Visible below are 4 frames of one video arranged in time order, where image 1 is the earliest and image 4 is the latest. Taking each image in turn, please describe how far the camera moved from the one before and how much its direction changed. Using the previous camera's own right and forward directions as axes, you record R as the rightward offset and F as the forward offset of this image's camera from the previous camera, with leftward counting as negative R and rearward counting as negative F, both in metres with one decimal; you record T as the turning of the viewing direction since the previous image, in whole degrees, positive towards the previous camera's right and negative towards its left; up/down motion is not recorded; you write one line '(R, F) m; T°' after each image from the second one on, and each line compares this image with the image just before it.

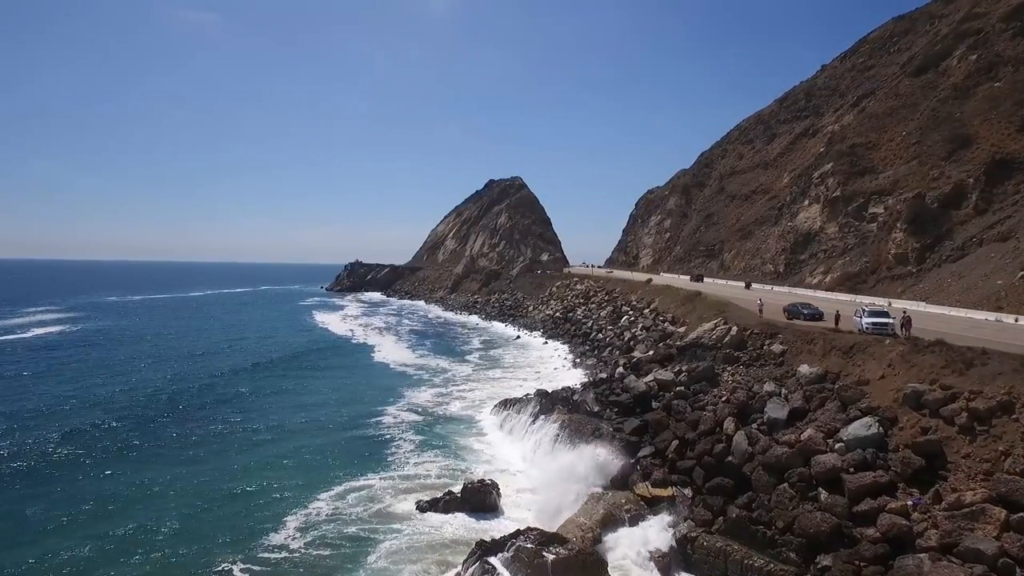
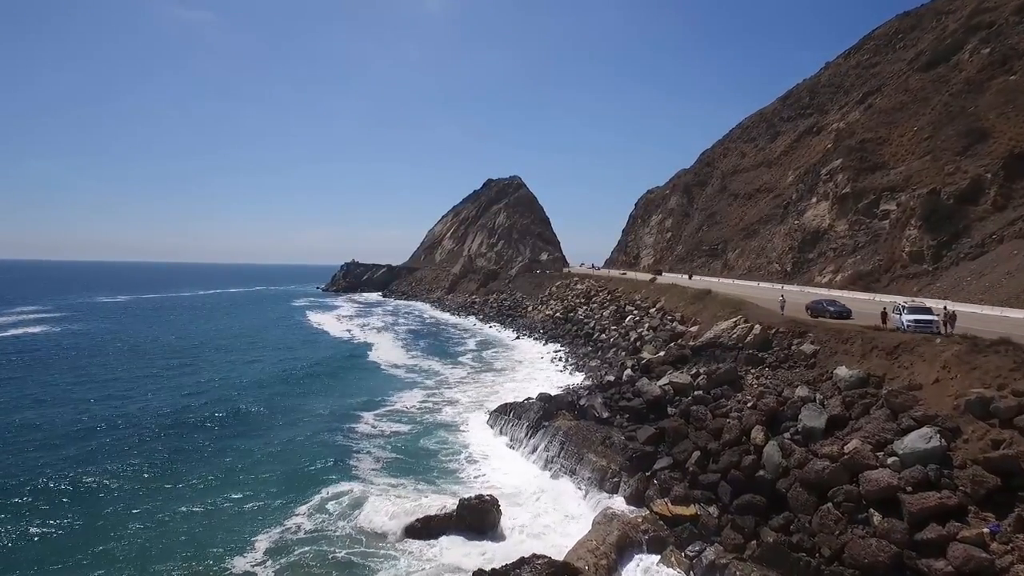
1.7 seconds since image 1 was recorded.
(-0.1, +1.5) m; 0°
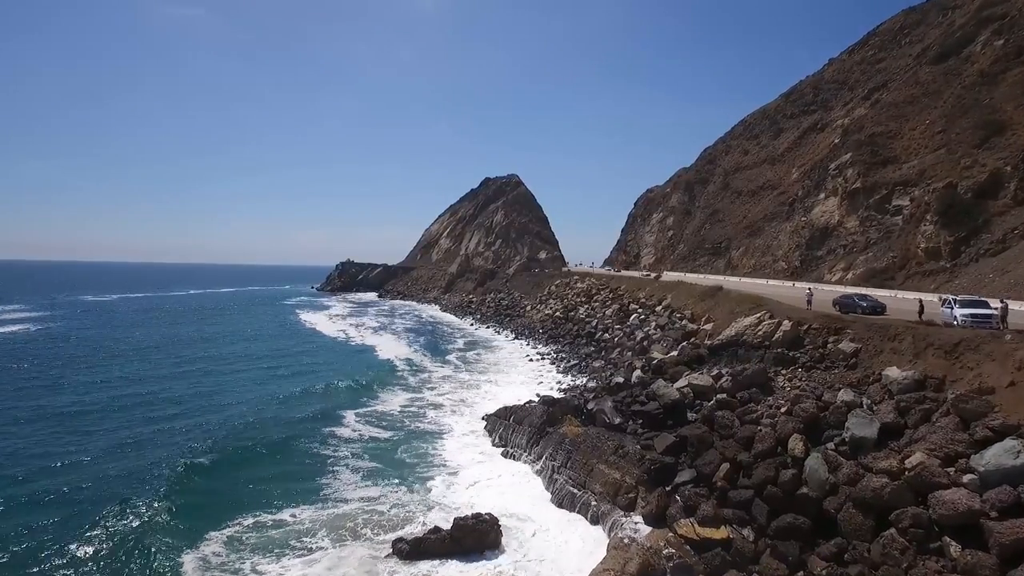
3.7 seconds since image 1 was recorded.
(-0.1, +1.6) m; 0°
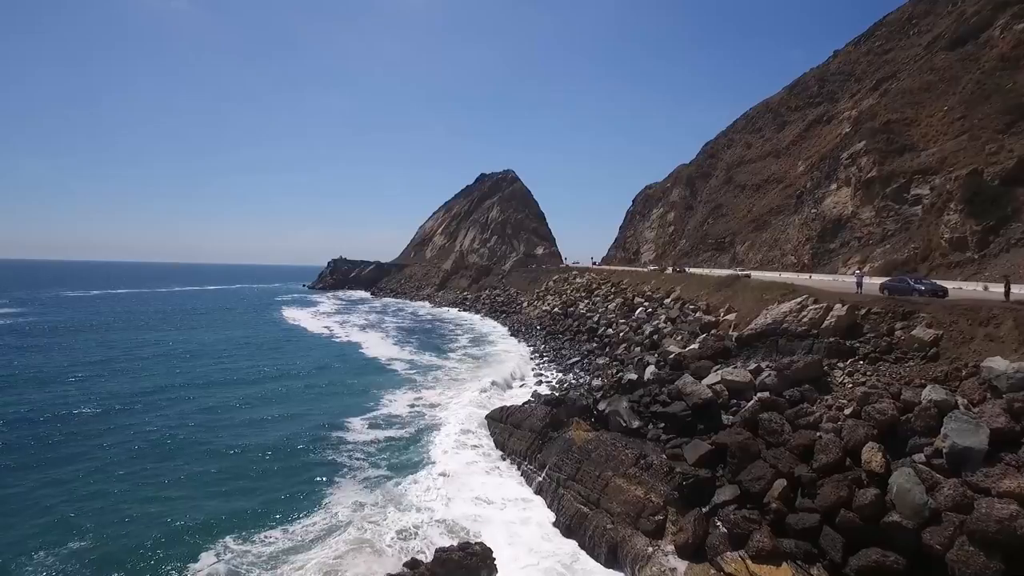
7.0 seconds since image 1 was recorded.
(0.0, +2.4) m; 0°
